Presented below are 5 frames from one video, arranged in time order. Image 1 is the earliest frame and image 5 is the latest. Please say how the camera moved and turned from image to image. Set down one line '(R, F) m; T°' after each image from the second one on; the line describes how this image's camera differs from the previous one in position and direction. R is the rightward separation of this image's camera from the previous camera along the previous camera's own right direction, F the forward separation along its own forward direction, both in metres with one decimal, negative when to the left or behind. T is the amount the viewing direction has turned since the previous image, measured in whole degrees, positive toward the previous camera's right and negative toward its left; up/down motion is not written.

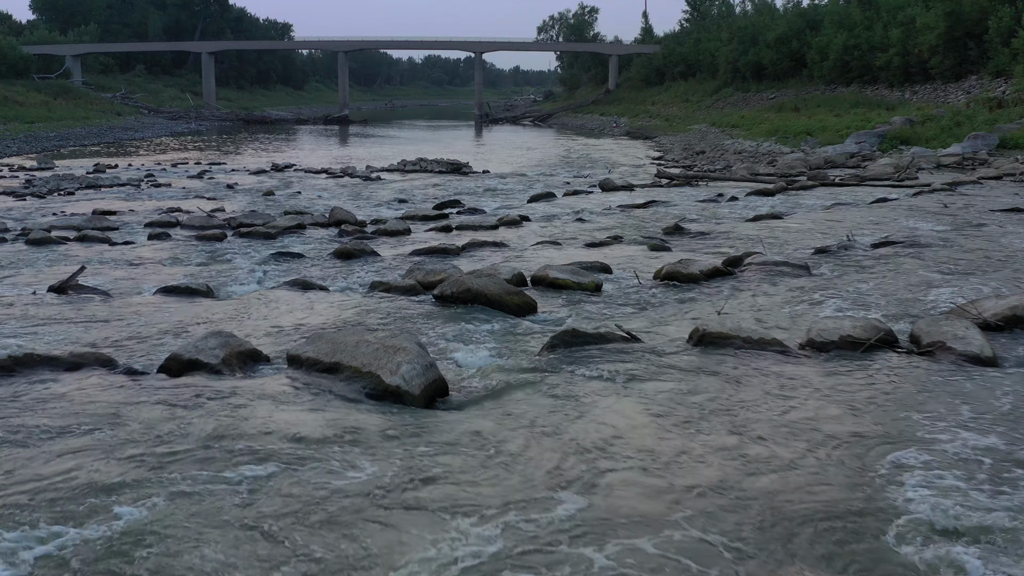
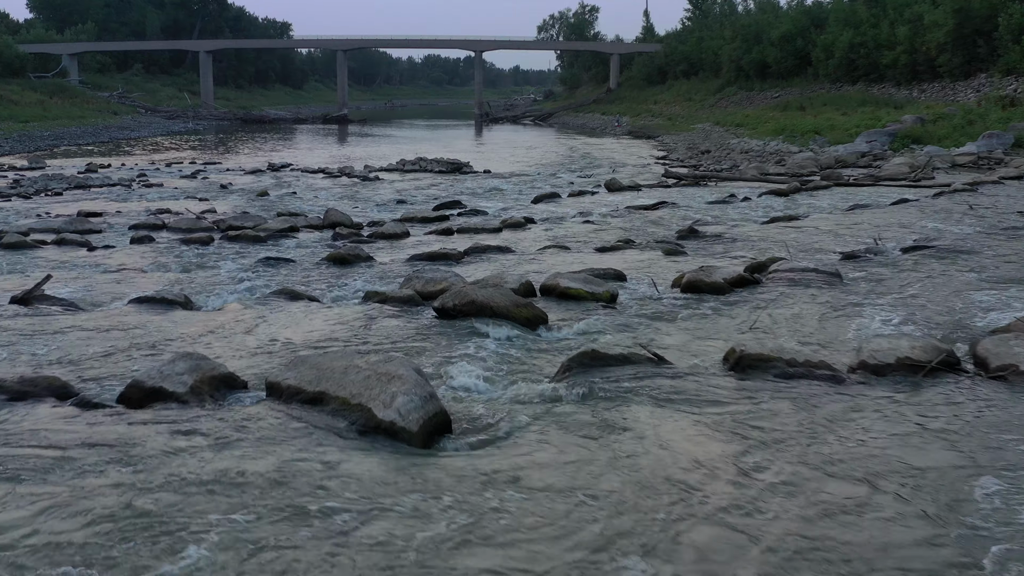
(-0.1, +0.9) m; 0°
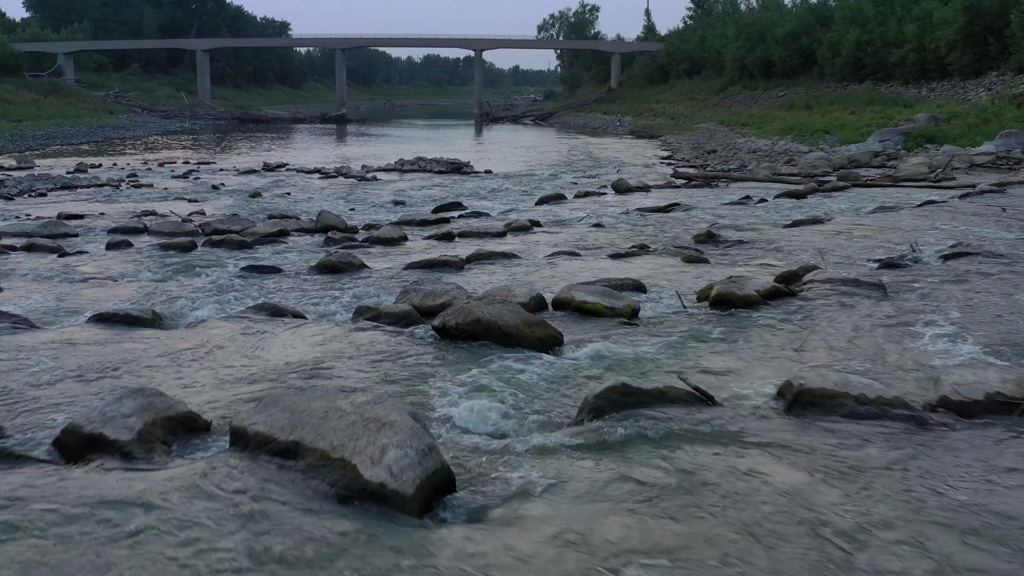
(-0.1, +1.0) m; 0°
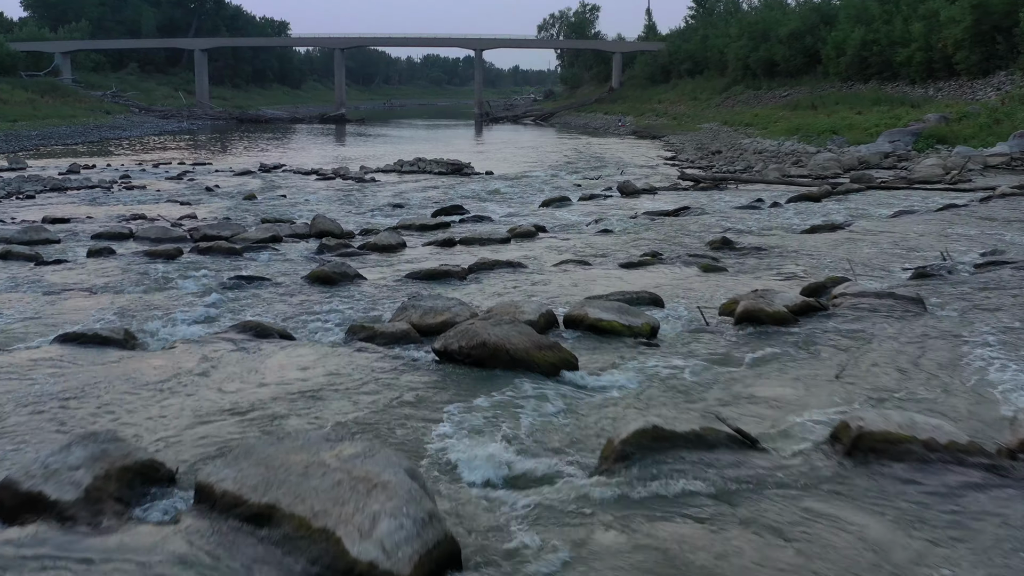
(-0.1, +0.7) m; 0°
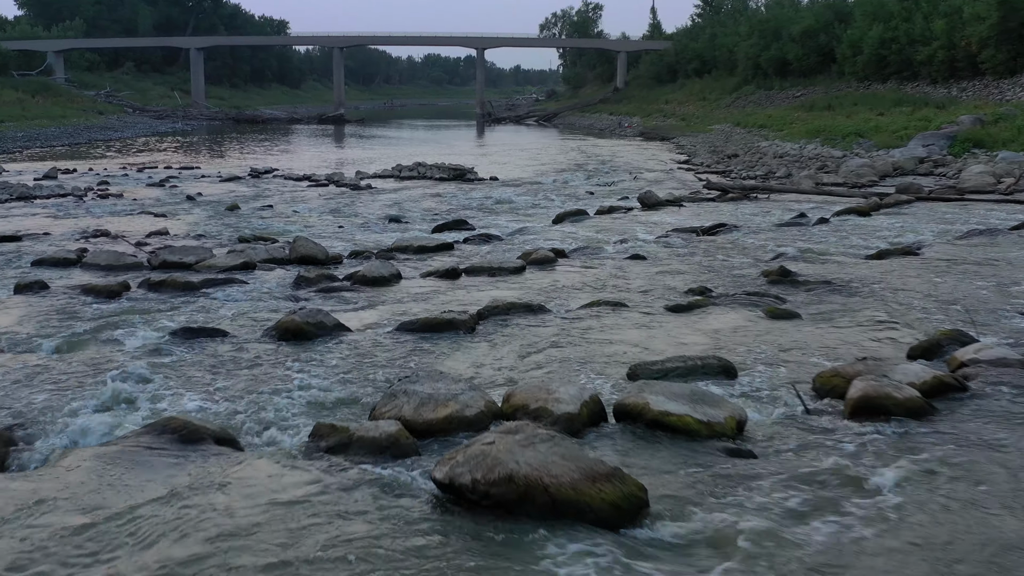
(-0.1, +2.2) m; 0°
